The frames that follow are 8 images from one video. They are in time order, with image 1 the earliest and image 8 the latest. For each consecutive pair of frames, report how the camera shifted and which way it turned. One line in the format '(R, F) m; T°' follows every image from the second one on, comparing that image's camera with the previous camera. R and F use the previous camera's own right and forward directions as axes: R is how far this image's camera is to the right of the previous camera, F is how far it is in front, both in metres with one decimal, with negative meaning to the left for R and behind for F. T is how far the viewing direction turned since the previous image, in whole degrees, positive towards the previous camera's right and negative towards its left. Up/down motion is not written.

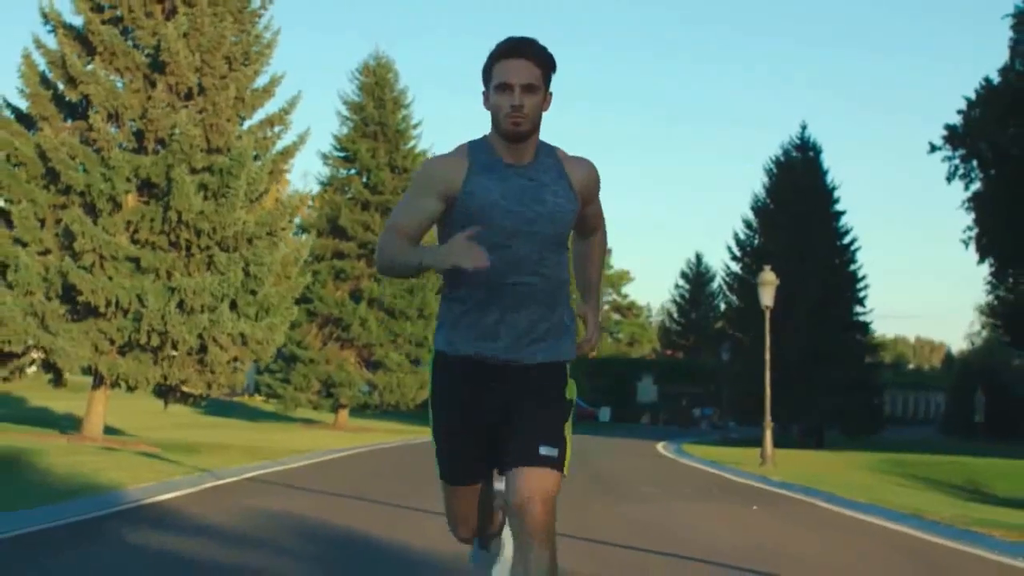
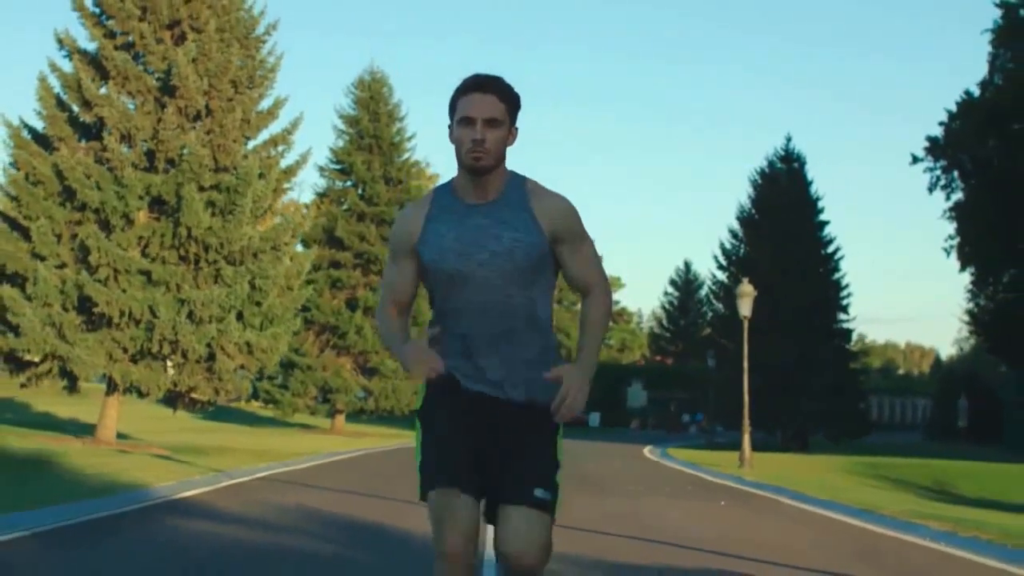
(0.0, -1.6) m; 0°
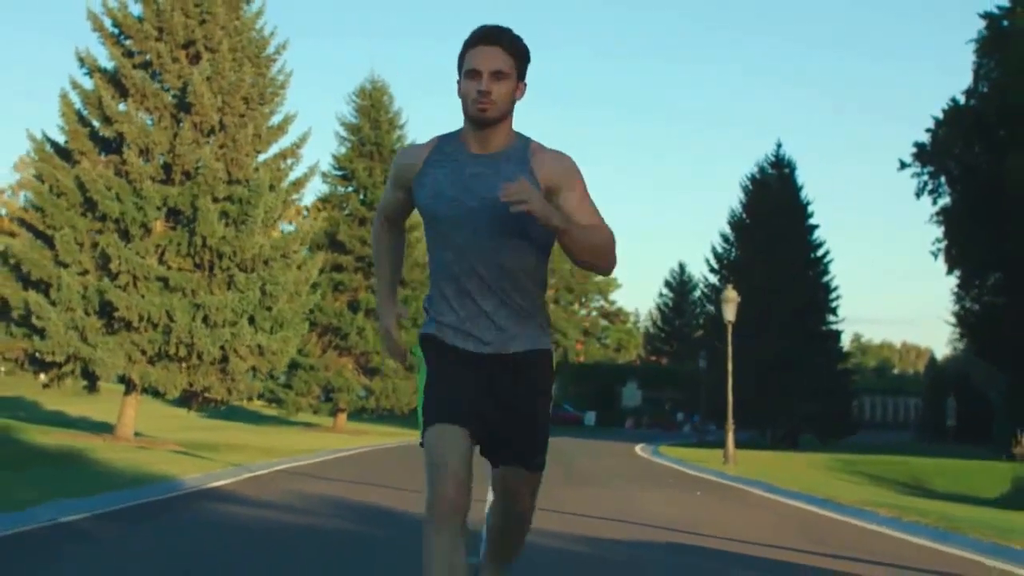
(0.0, -1.7) m; 0°
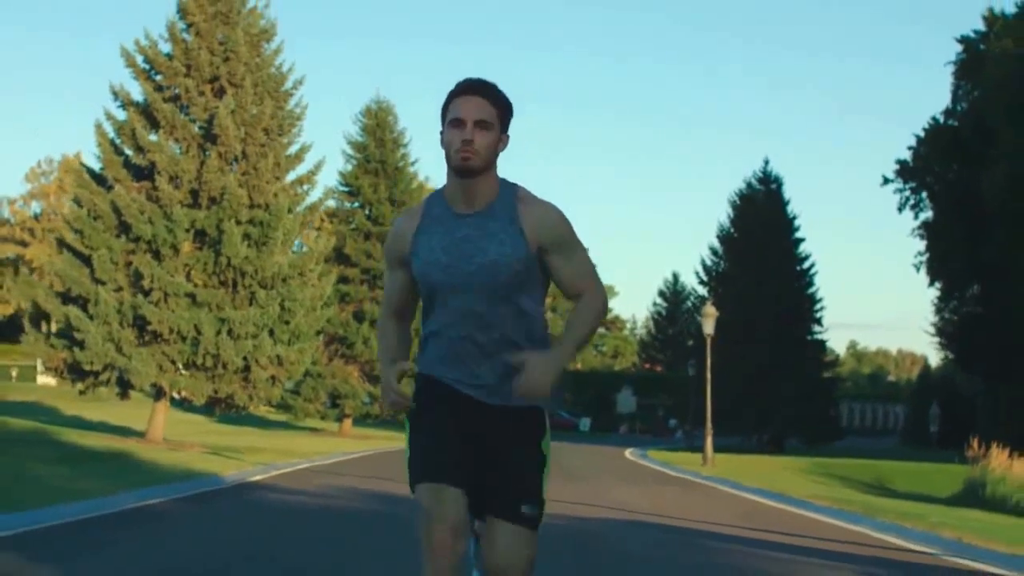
(0.0, -3.0) m; 0°
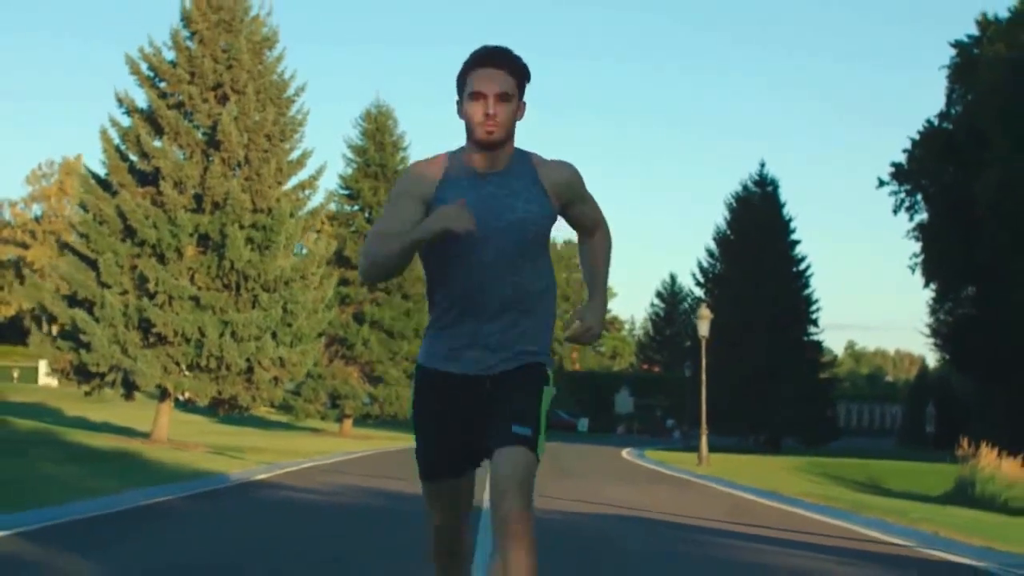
(0.0, -0.6) m; 0°
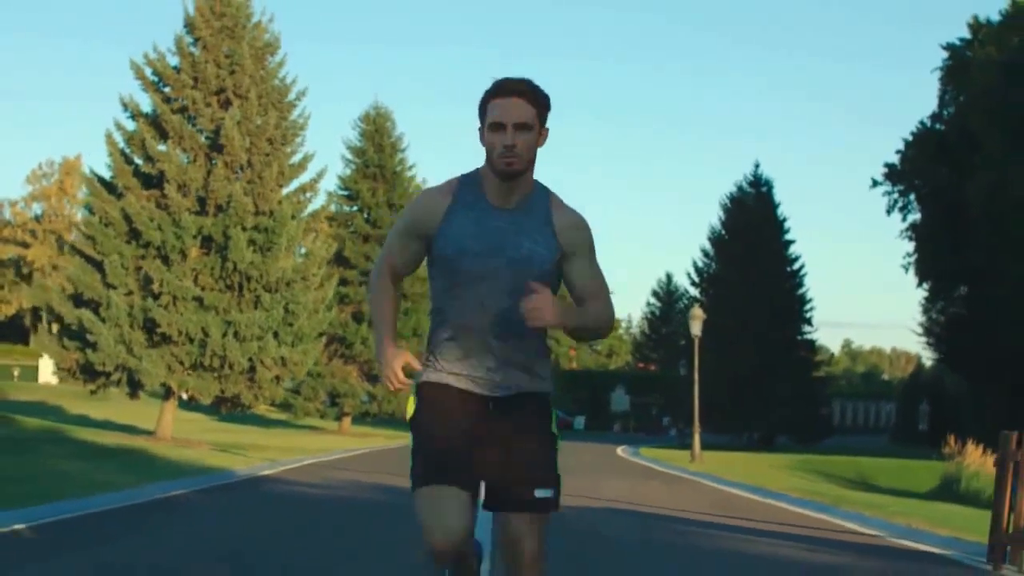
(0.0, -0.8) m; 0°
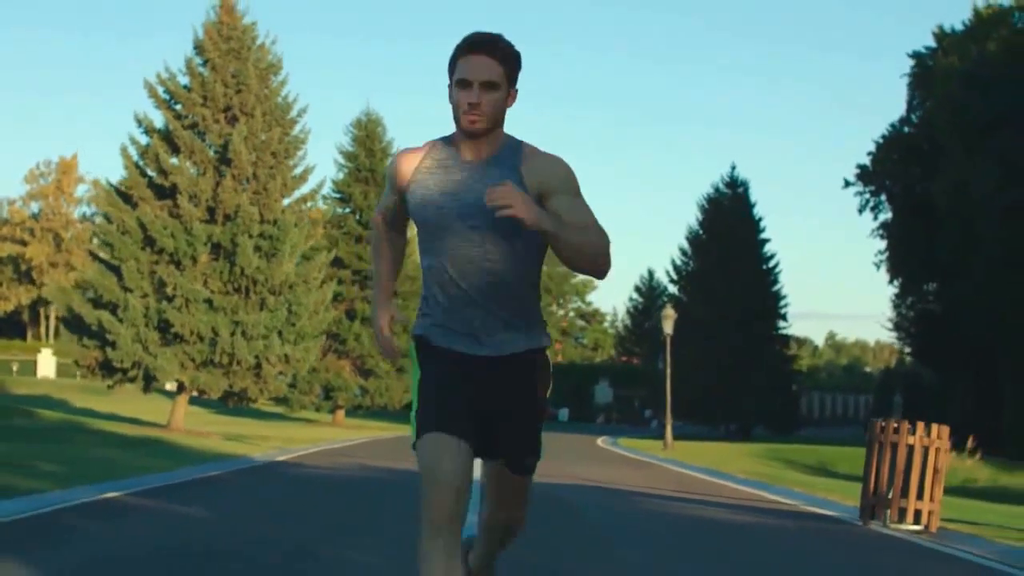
(0.0, -3.0) m; +1°
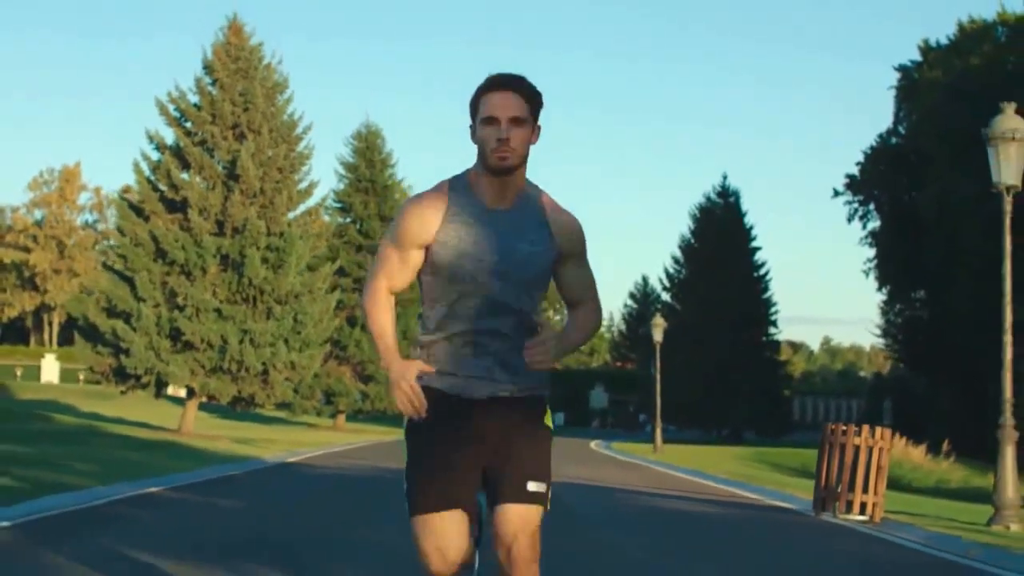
(0.0, -1.7) m; 0°
